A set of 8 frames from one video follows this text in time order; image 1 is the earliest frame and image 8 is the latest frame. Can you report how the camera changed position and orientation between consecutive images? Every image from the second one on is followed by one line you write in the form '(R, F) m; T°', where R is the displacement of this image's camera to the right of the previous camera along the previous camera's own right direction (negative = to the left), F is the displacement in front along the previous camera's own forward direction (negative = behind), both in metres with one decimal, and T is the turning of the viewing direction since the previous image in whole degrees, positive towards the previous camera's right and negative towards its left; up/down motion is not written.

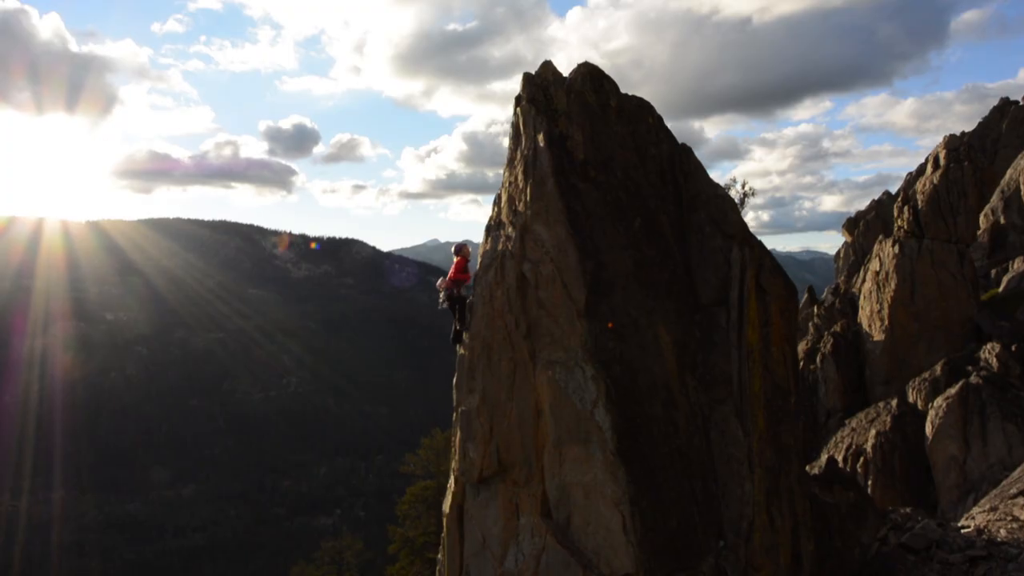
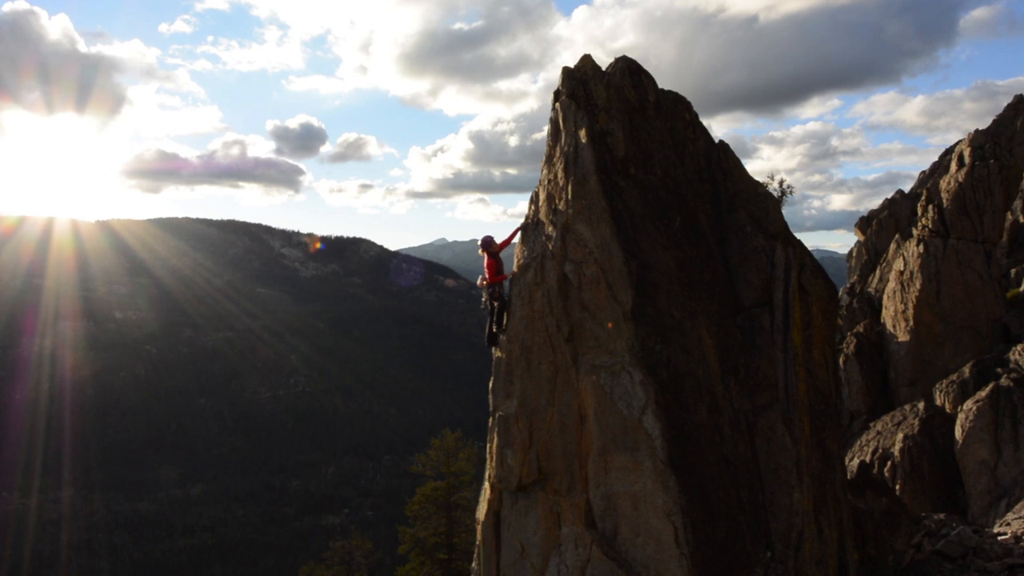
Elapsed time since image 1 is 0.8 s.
(-0.3, +0.2) m; -1°
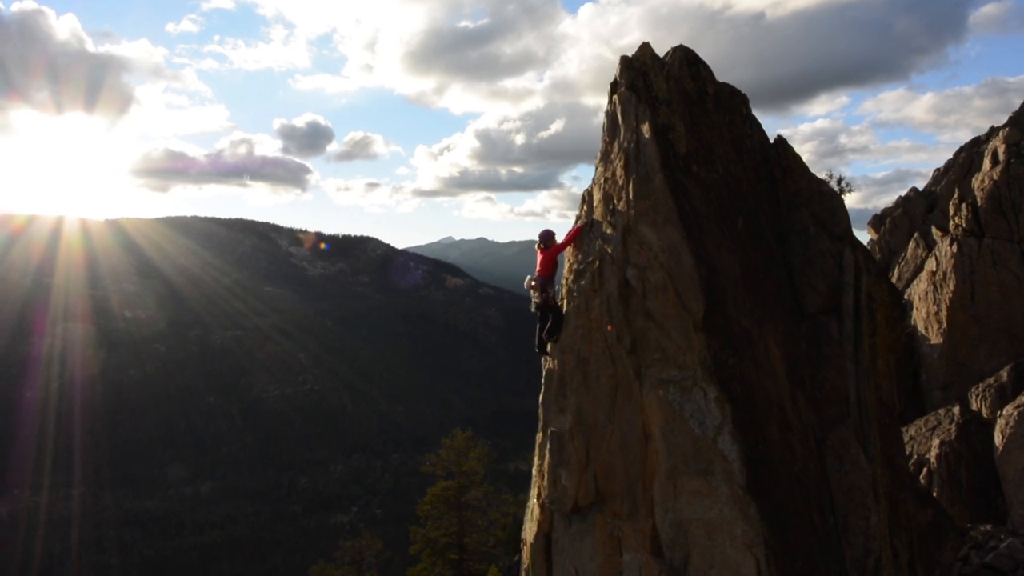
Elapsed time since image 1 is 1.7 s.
(-0.4, +0.5) m; -1°
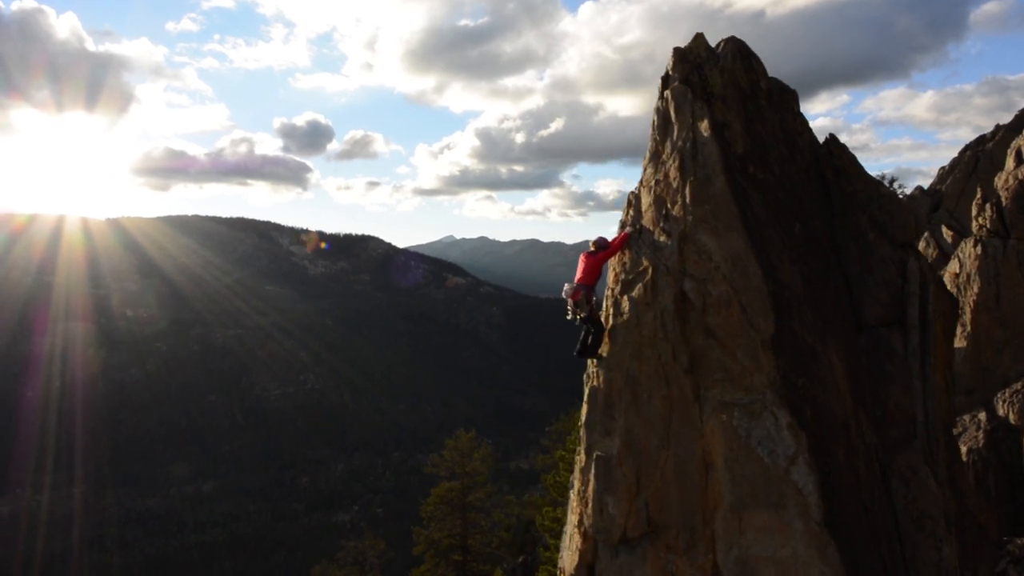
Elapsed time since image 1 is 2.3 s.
(-0.3, +0.5) m; 0°
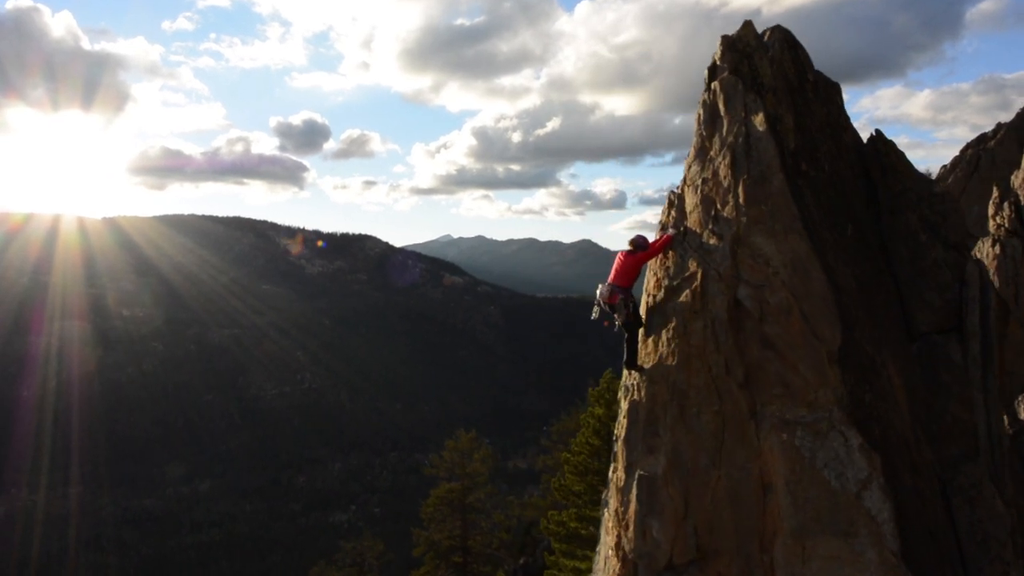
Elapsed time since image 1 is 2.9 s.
(-0.3, +0.4) m; 0°
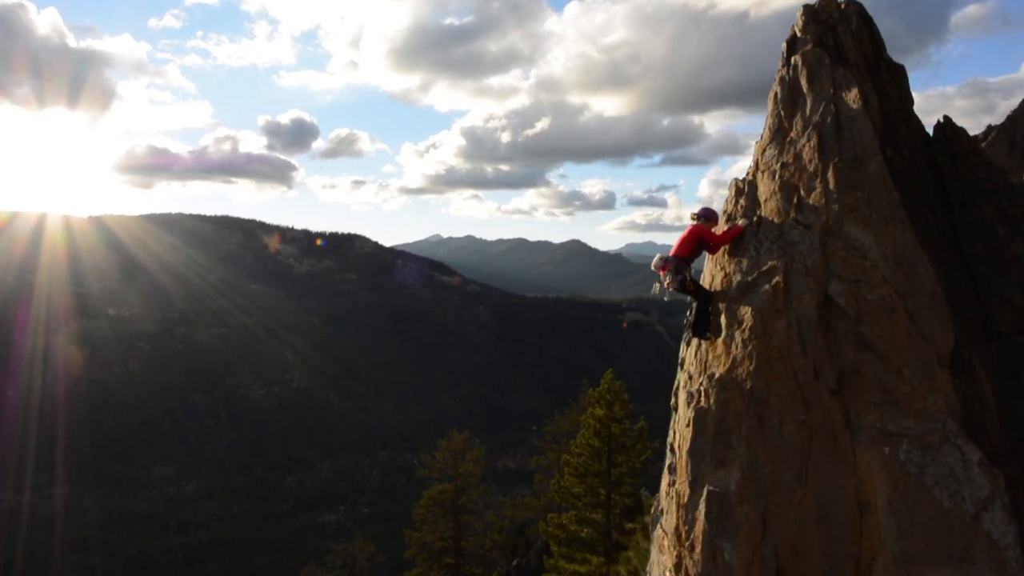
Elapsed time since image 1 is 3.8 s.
(-0.5, +0.5) m; +1°
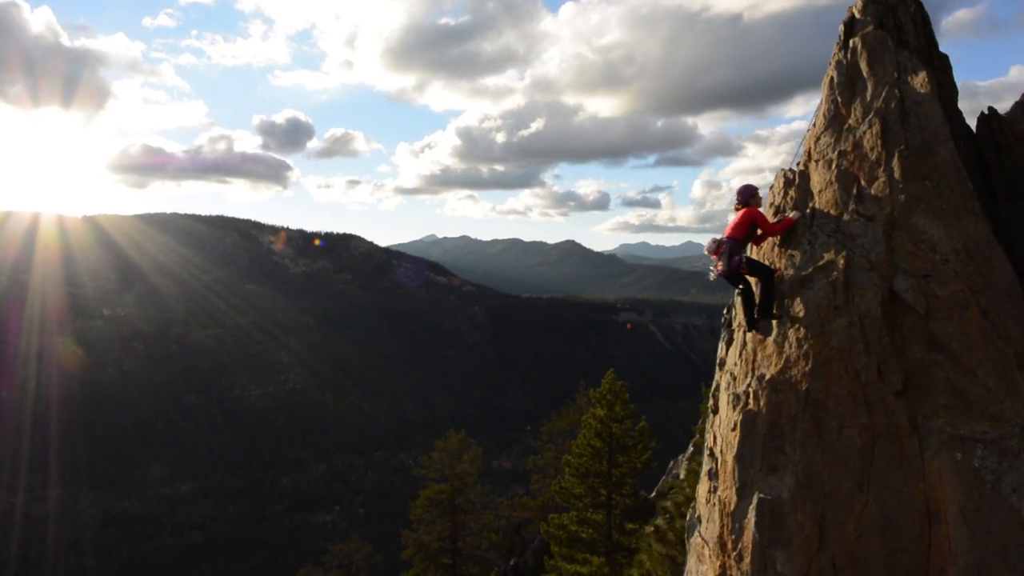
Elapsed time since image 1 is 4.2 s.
(-0.3, +0.4) m; 0°
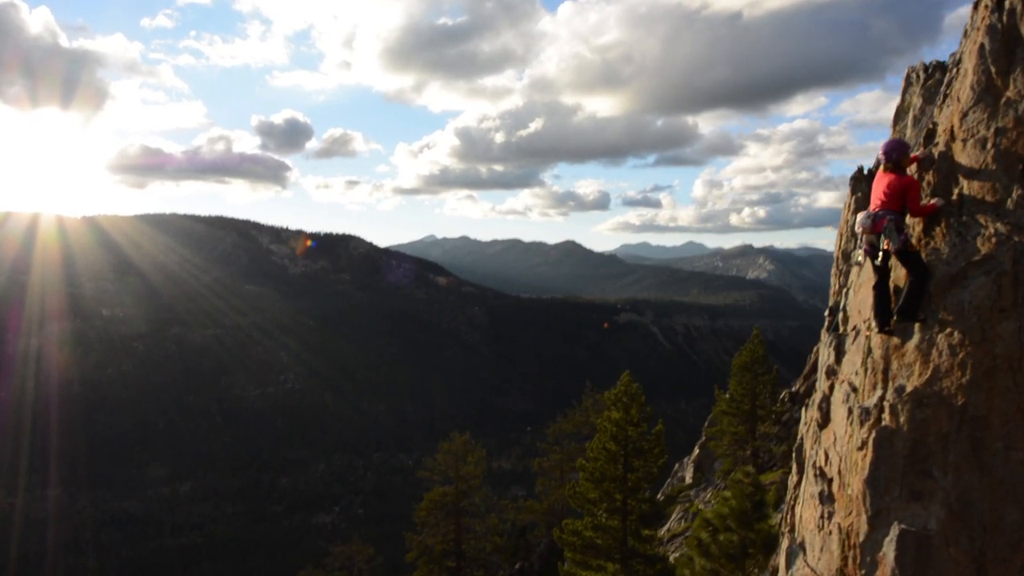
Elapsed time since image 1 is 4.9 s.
(-0.6, +0.5) m; 0°
